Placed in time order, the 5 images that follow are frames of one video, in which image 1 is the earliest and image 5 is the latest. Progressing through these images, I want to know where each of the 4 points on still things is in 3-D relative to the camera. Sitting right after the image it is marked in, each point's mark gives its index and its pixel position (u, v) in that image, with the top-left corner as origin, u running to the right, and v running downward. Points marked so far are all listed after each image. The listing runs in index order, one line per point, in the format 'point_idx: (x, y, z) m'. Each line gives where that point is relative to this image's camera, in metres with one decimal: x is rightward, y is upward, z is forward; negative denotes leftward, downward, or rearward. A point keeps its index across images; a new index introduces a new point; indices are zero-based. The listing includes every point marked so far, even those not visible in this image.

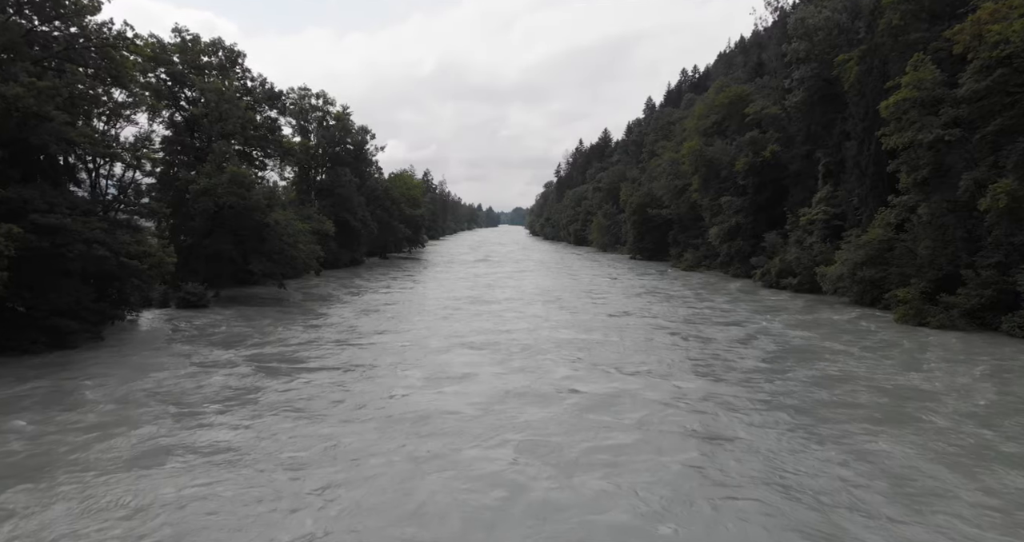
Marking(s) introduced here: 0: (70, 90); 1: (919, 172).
0: (-9.7, +3.9, +15.0) m
1: (+11.7, +2.8, +19.7) m
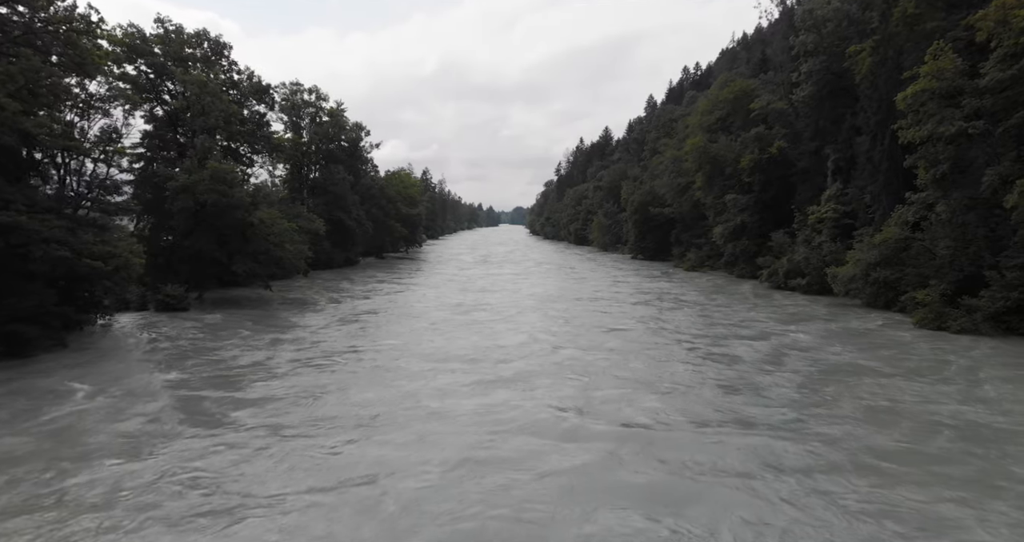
0: (-9.8, +3.9, +13.9) m
1: (+11.5, +2.8, +18.6) m
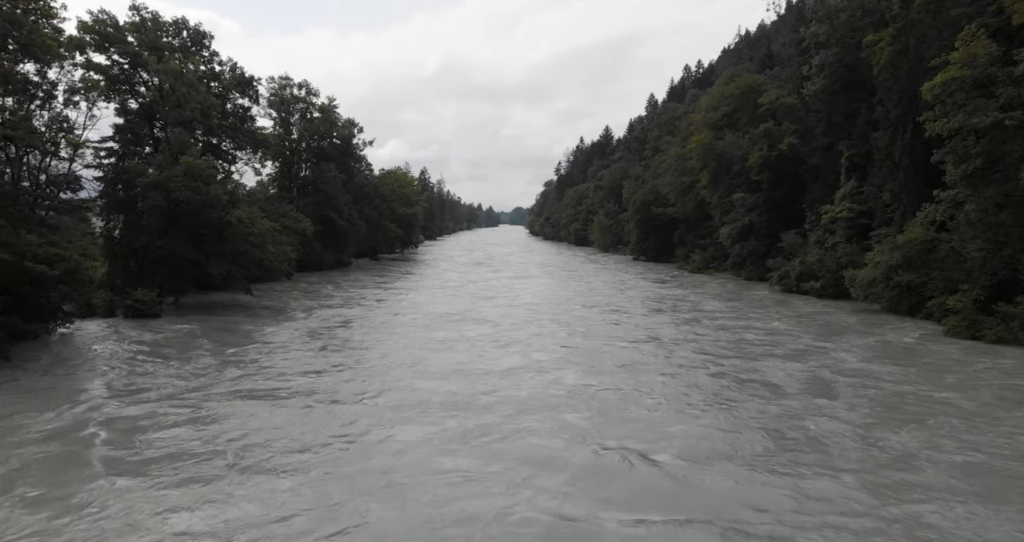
0: (-9.9, +3.8, +12.5) m
1: (+11.4, +2.7, +17.2) m
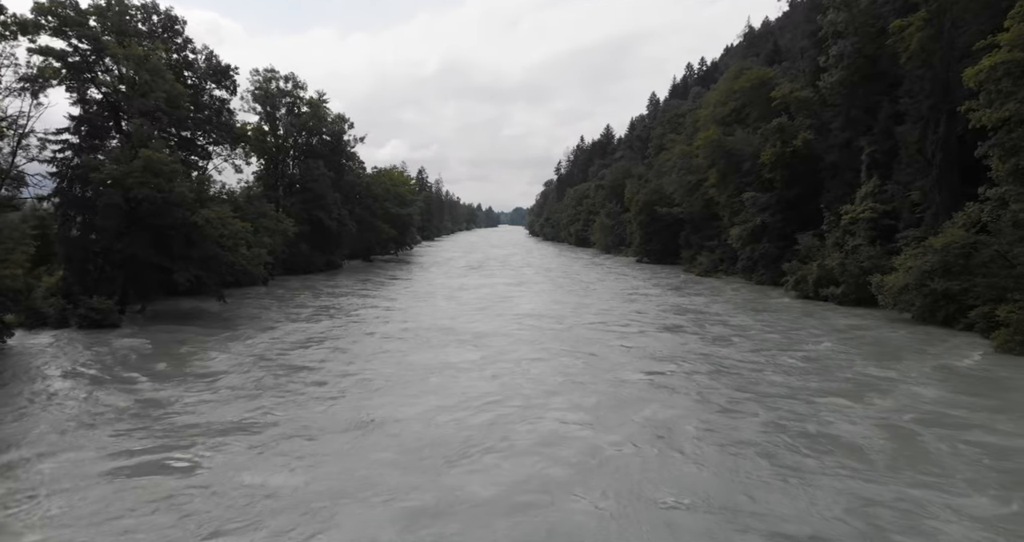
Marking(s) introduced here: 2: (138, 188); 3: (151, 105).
0: (-10.0, +3.7, +10.6) m
1: (+11.3, +2.6, +15.3) m
2: (-9.4, +2.1, +17.3) m
3: (-10.2, +4.7, +19.3) m
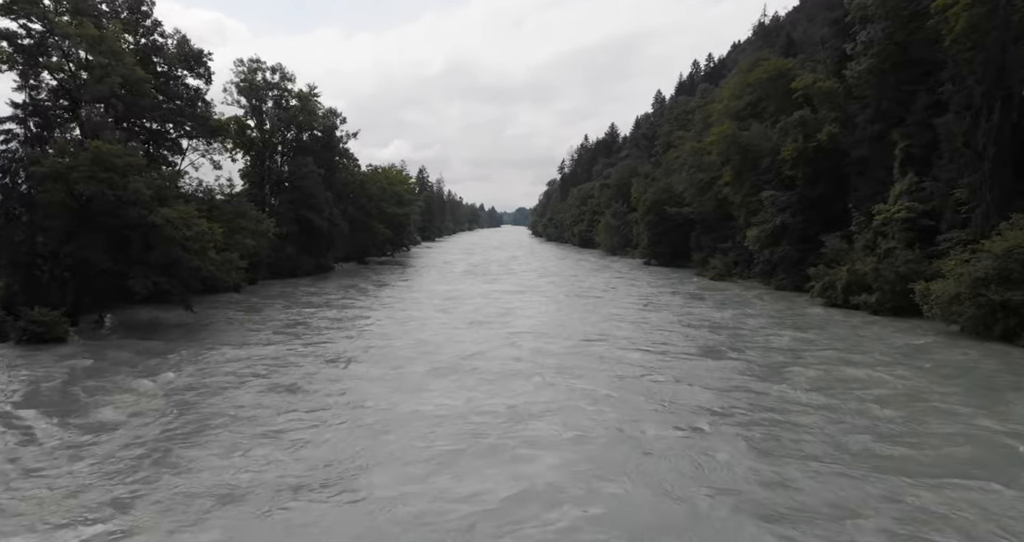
0: (-10.1, +3.5, +8.6) m
1: (+11.3, +2.4, +13.2) m
2: (-9.4, +1.9, +15.2) m
3: (-10.1, +4.5, +17.3) m
